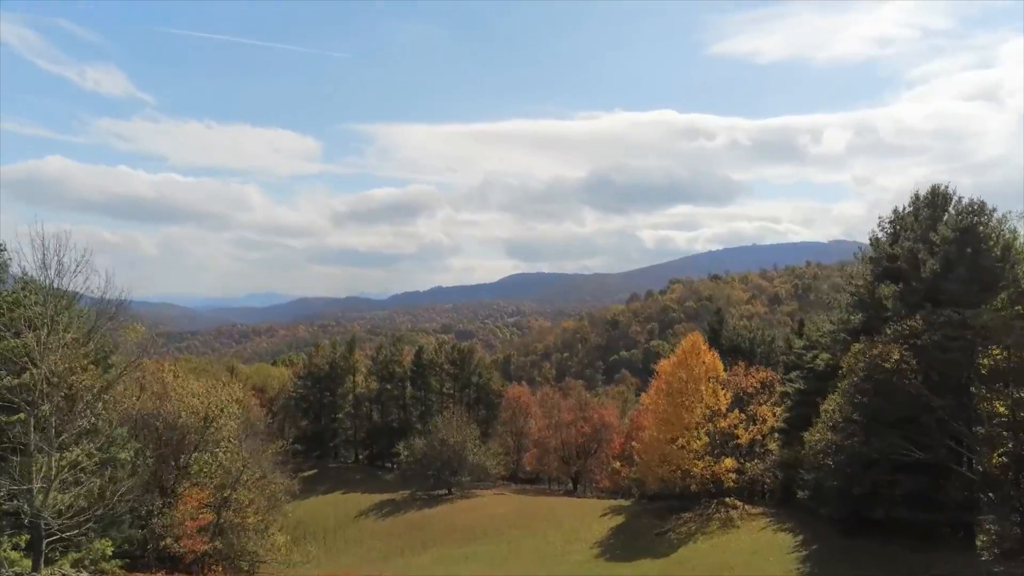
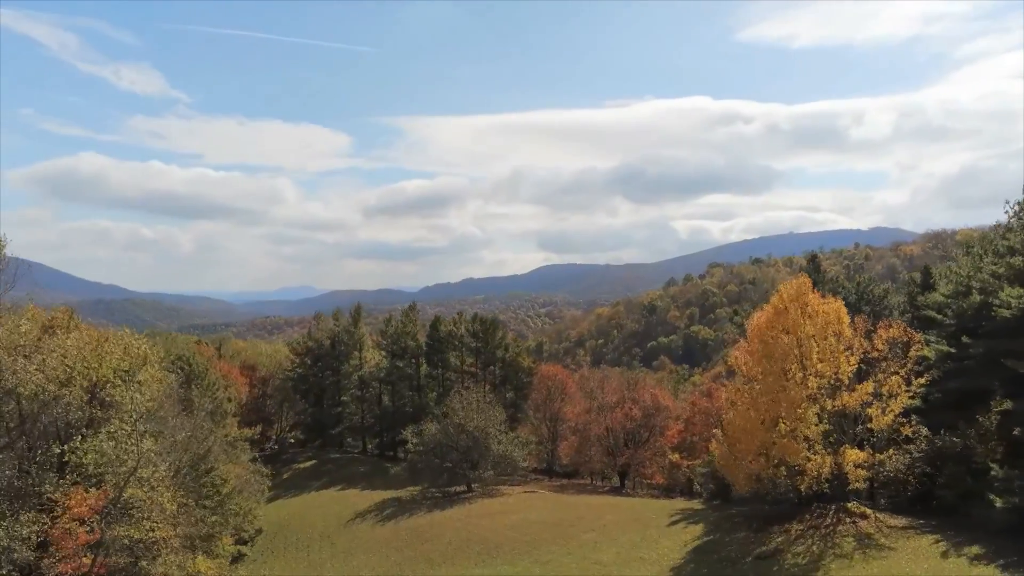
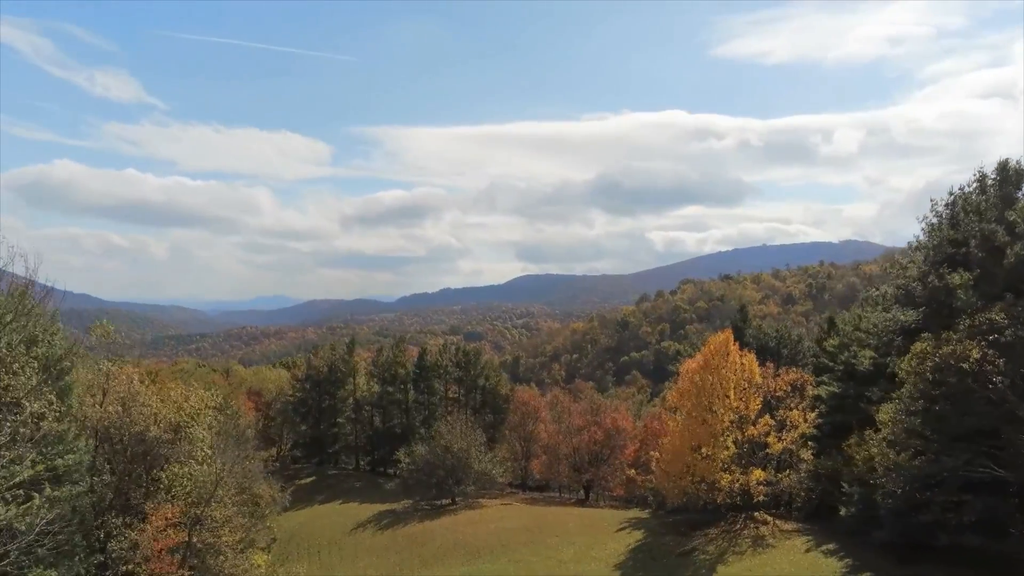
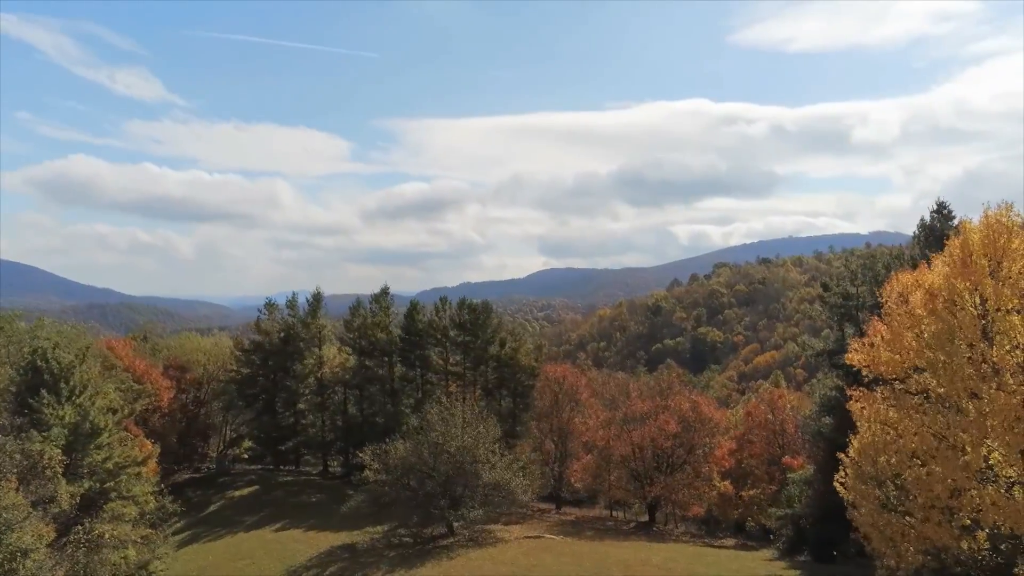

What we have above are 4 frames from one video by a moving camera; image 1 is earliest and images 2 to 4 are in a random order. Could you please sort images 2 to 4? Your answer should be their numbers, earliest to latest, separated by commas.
3, 2, 4
